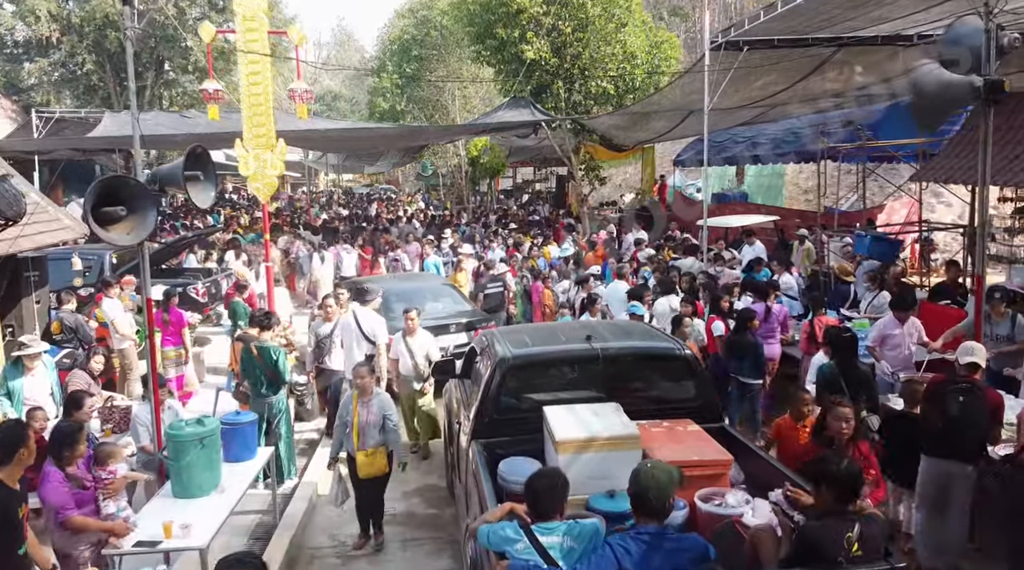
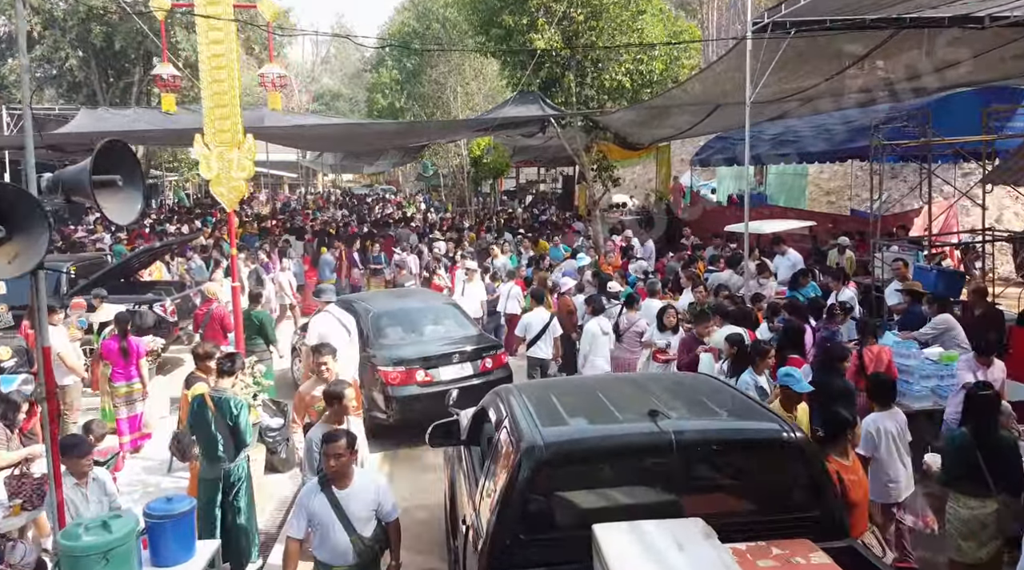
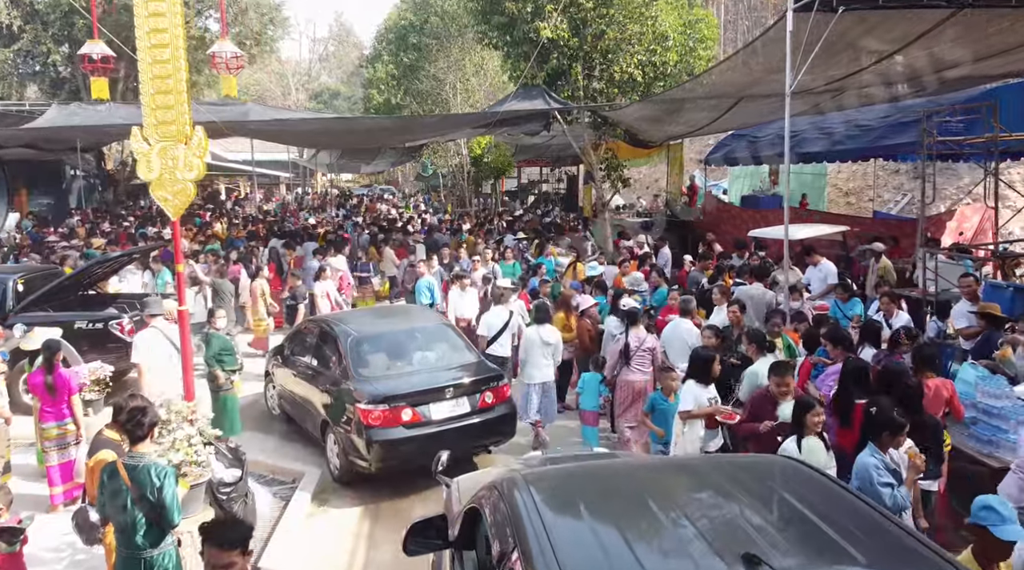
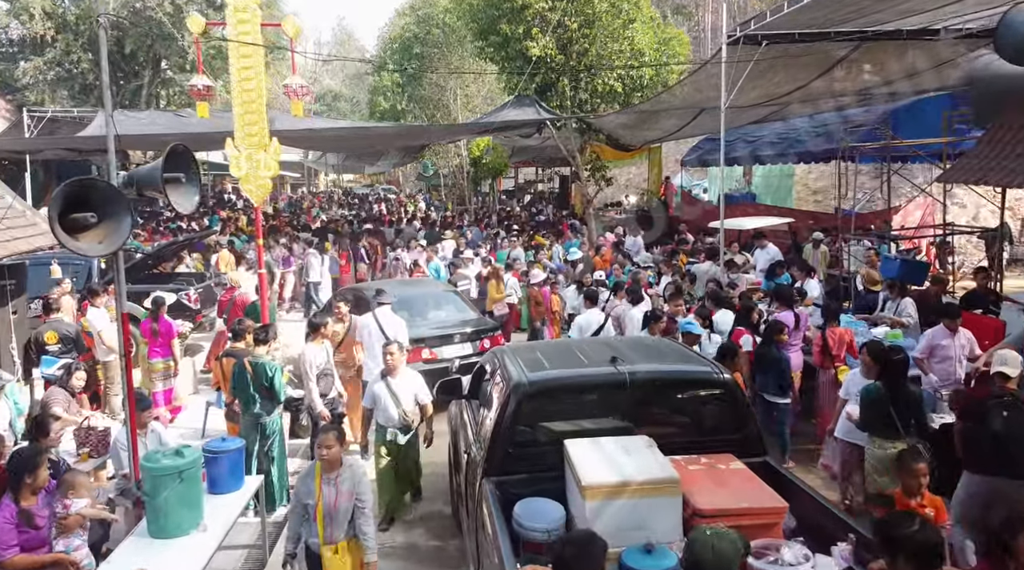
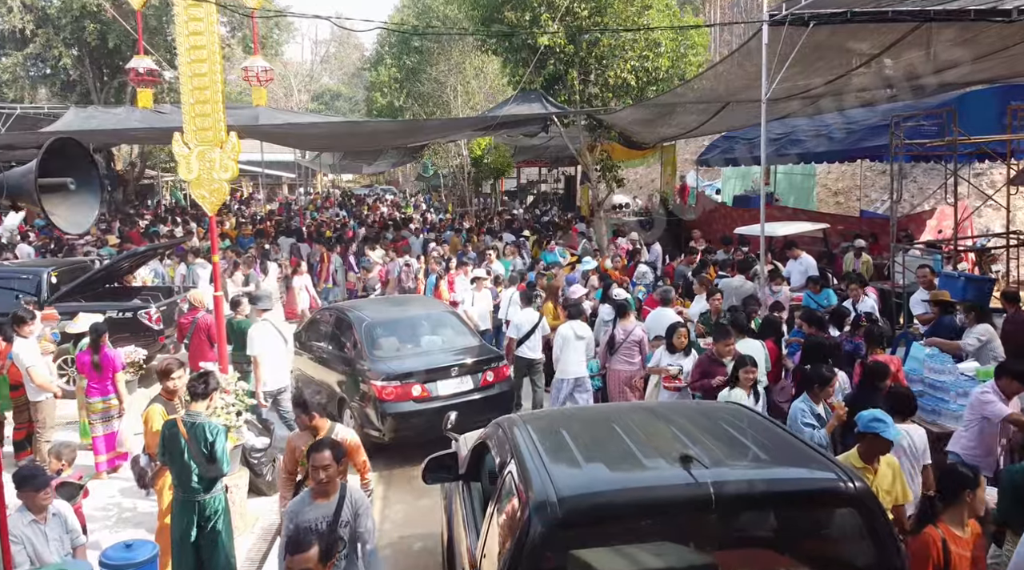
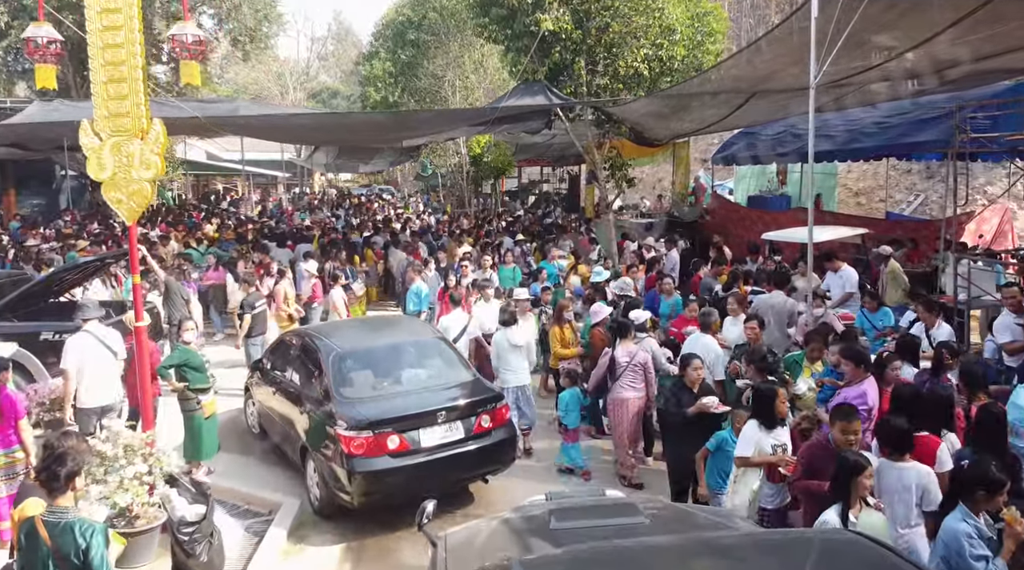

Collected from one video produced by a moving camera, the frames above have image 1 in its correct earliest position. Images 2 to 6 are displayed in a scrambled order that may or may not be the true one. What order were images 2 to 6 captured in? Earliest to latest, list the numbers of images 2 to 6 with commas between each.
4, 2, 5, 3, 6
